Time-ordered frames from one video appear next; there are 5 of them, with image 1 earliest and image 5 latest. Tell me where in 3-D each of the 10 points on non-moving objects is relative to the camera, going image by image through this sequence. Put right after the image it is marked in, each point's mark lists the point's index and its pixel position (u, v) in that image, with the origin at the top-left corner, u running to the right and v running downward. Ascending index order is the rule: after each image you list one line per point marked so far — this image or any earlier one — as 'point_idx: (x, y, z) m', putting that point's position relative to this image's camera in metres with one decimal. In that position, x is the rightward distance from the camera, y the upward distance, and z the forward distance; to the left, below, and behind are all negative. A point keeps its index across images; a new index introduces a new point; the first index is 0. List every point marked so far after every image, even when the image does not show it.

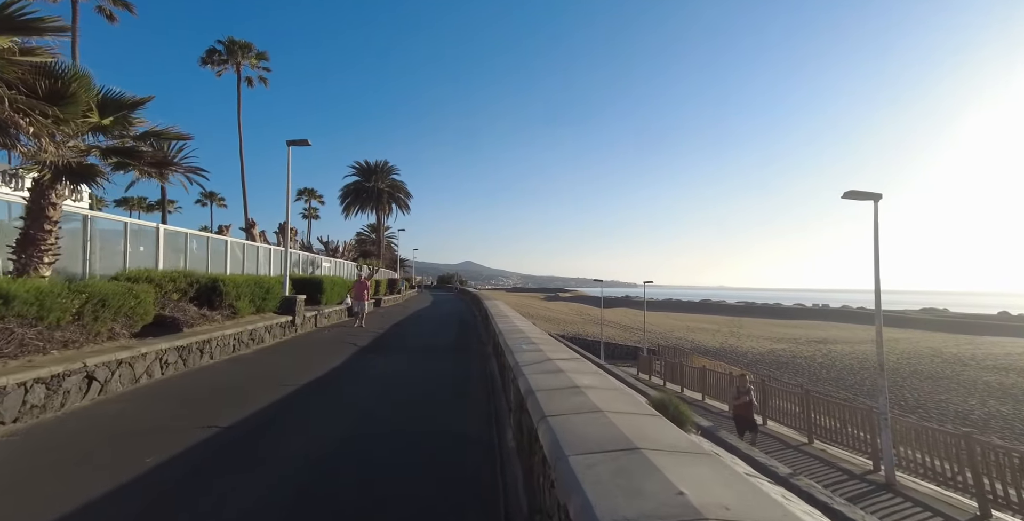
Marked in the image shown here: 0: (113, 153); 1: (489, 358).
0: (-6.3, +1.7, +7.2) m
1: (-0.6, -2.5, +11.5) m
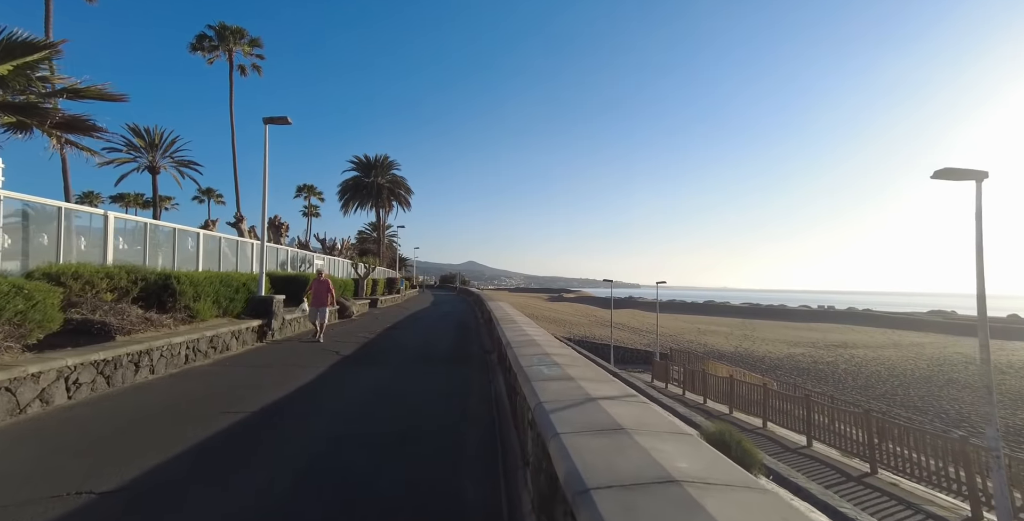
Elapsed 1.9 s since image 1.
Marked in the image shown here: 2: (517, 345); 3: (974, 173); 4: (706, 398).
0: (-6.1, +1.8, +5.6) m
1: (-0.4, -2.4, +9.8) m
2: (0.0, -1.3, +7.9) m
3: (+6.9, +1.3, +6.9) m
4: (+8.2, -5.8, +19.3) m
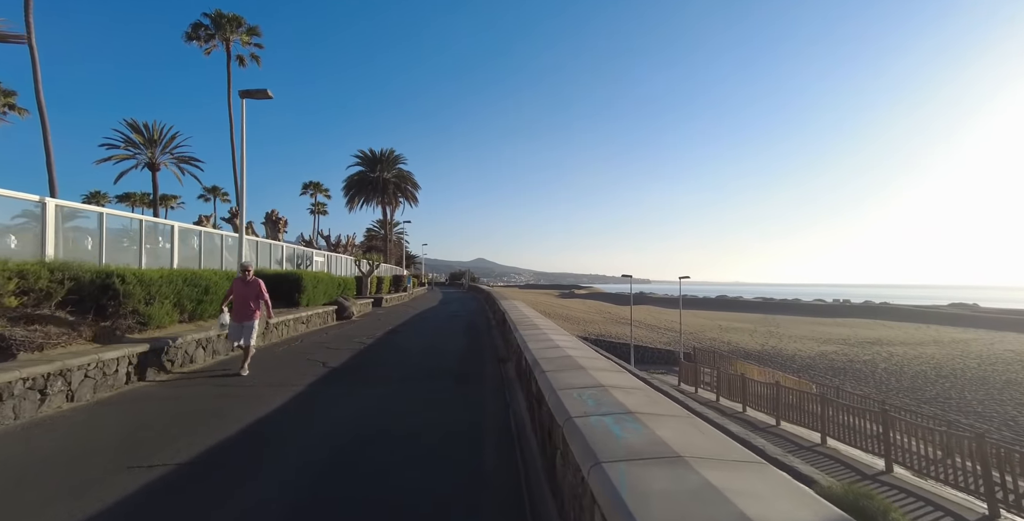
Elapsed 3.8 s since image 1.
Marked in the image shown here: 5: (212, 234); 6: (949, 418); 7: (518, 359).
0: (-5.9, +1.9, +3.9) m
1: (0.0, -2.2, +8.1) m
2: (+0.3, -1.2, +6.2) m
3: (+7.1, +1.5, +4.9) m
4: (+8.8, -5.5, +17.4) m
5: (-10.7, +0.9, +16.5) m
6: (+17.0, -6.2, +17.9) m
7: (+0.1, -1.8, +8.5) m
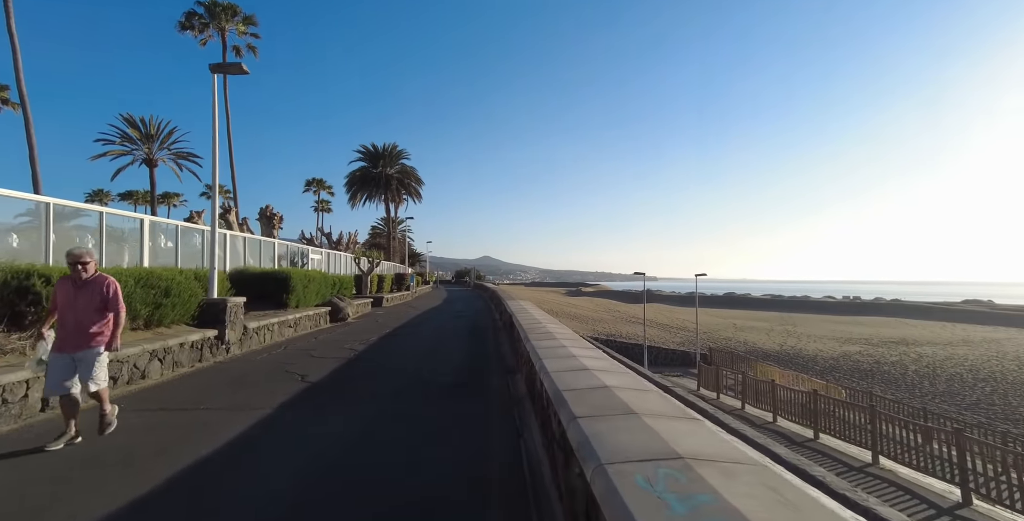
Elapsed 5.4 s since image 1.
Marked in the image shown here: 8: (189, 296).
0: (-5.8, +1.9, +2.6) m
1: (+0.1, -2.2, +6.8) m
2: (+0.4, -1.1, +4.9) m
3: (+7.2, +1.6, +3.5) m
4: (+9.1, -5.3, +16.0) m
5: (-10.4, +1.0, +15.3) m
6: (+17.3, -6.0, +16.4) m
7: (+0.3, -1.7, +7.2) m
8: (-5.9, -0.6, +8.4) m
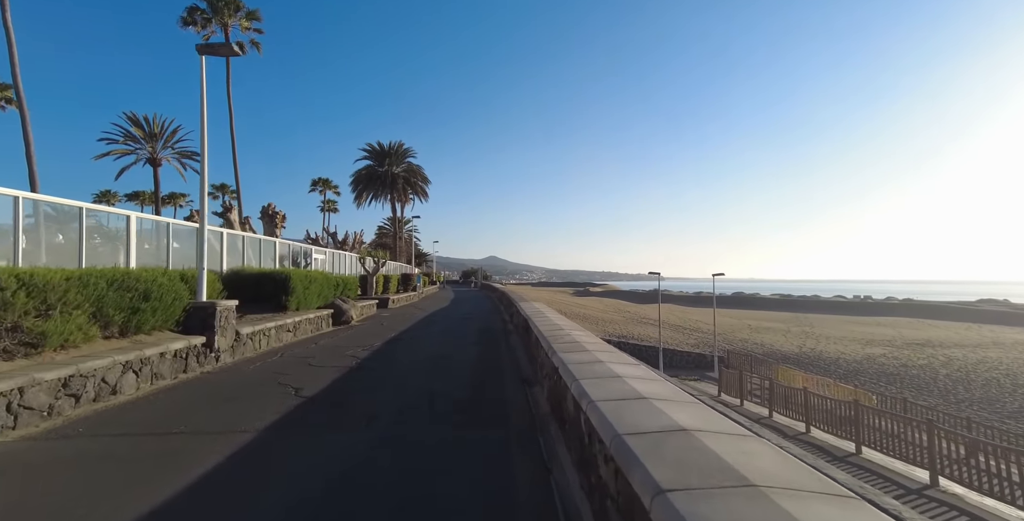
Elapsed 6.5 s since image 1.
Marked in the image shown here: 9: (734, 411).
0: (-5.5, +1.9, +1.8) m
1: (+0.4, -2.1, +5.9) m
2: (+0.7, -1.1, +4.0) m
3: (+7.5, +1.6, +2.5) m
4: (+9.5, -5.3, +15.0) m
5: (-10.0, +1.0, +14.5) m
6: (+17.7, -5.9, +15.2) m
7: (+0.5, -1.7, +6.3) m
8: (-5.6, -0.6, +7.6) m
9: (+7.7, -5.2, +16.0) m
